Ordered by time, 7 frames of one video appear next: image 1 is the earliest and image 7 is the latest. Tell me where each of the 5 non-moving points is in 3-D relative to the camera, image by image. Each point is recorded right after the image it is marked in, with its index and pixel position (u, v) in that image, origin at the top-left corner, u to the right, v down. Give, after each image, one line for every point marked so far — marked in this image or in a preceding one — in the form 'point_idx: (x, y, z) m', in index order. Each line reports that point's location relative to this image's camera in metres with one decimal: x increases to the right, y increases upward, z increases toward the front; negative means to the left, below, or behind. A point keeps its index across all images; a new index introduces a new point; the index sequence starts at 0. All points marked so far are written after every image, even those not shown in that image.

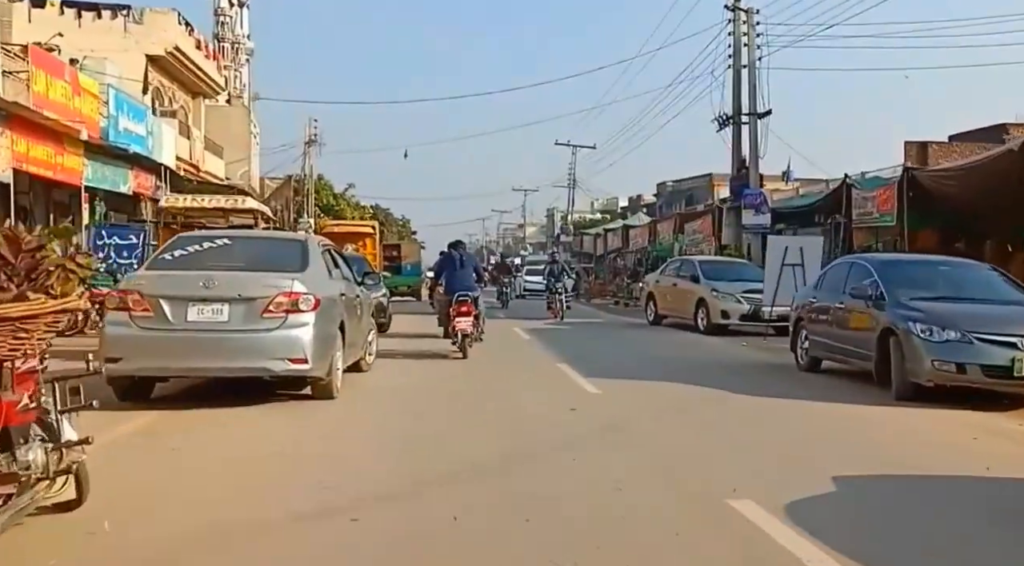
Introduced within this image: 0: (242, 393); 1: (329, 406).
0: (-2.6, -1.1, +10.3) m
1: (-1.7, -1.2, +10.0) m
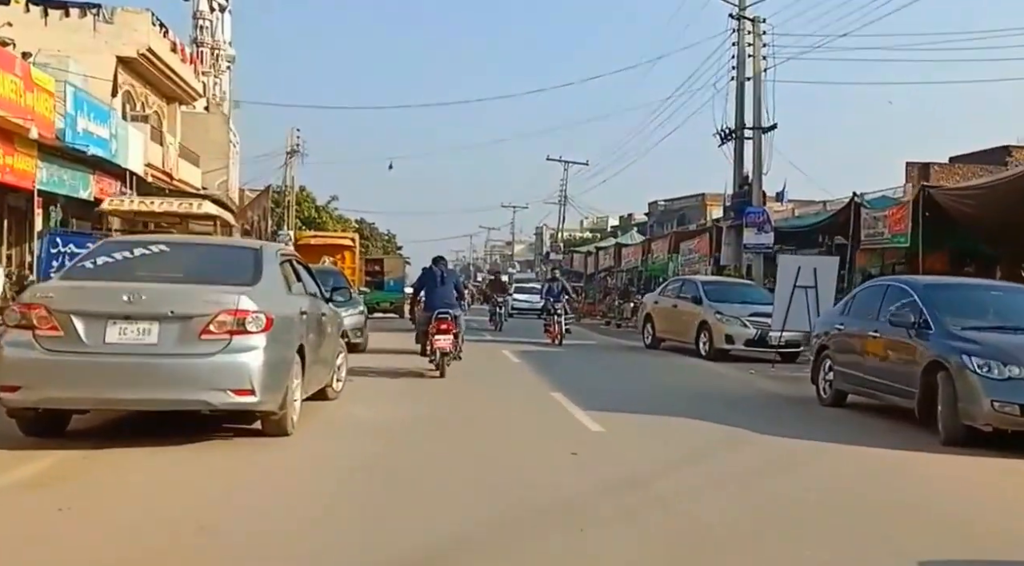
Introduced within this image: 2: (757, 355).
0: (-2.7, -1.2, +8.6) m
1: (-1.8, -1.3, +8.4) m
2: (+4.5, -1.3, +19.7) m
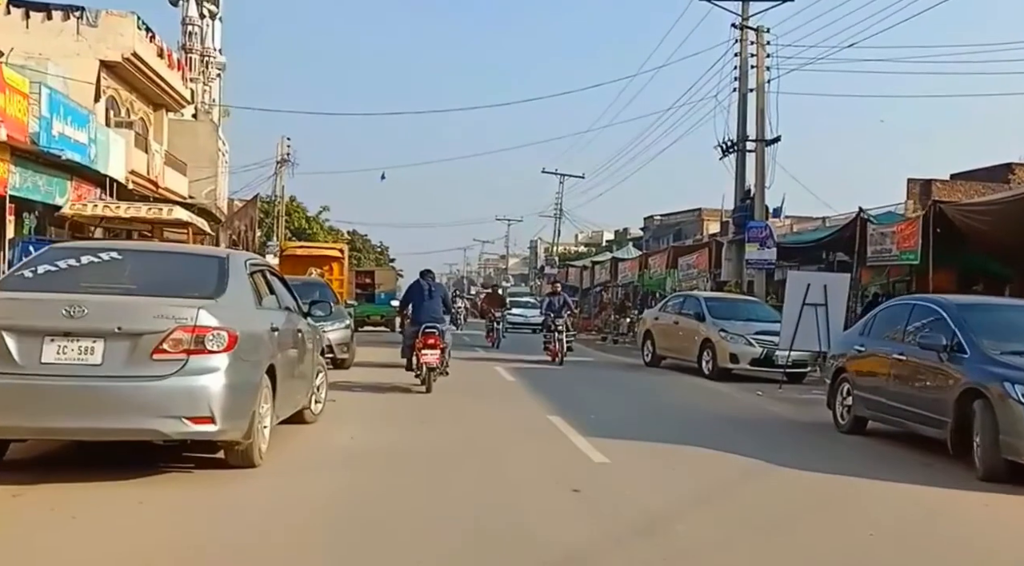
0: (-2.8, -1.3, +7.7) m
1: (-1.9, -1.4, +7.5) m
2: (+4.4, -1.6, +18.8) m
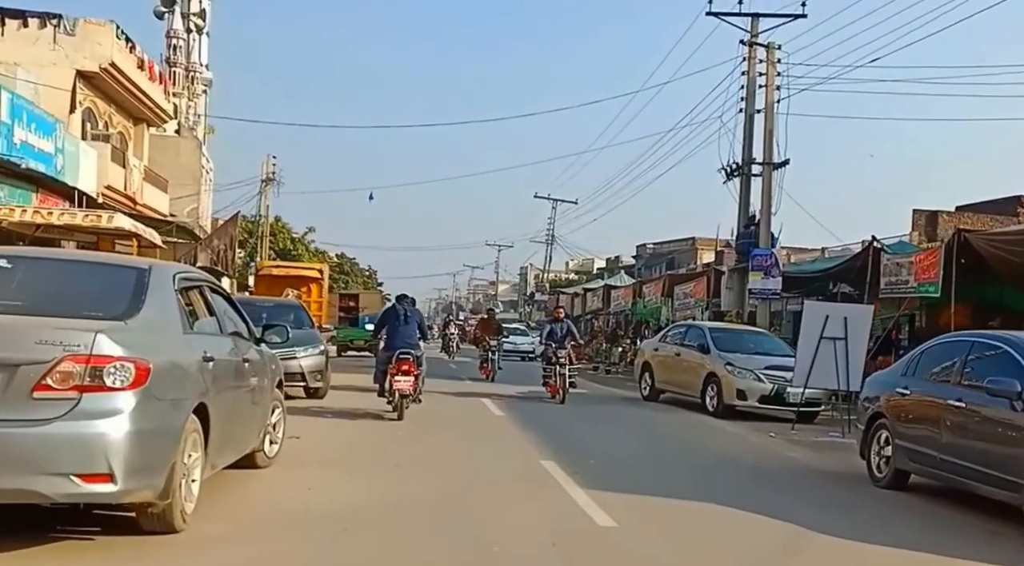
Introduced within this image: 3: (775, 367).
0: (-2.8, -1.4, +6.1) m
1: (-2.0, -1.5, +6.0) m
2: (+4.2, -2.1, +17.3) m
3: (+4.1, -1.3, +16.7) m
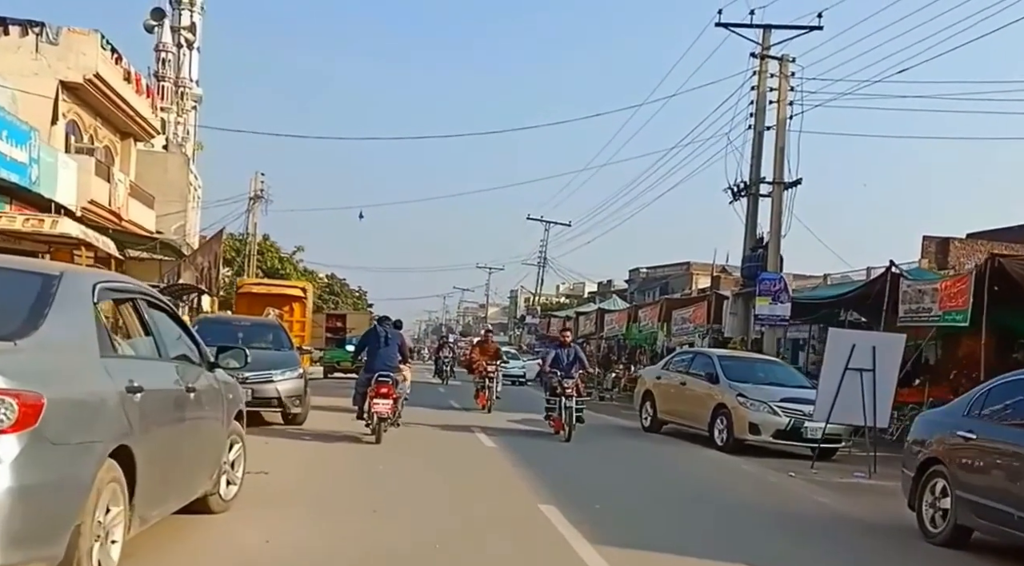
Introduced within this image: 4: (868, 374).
0: (-2.8, -1.4, +4.8) m
1: (-2.0, -1.5, +4.6) m
2: (+4.1, -2.5, +16.0) m
3: (+4.1, -1.7, +15.4) m
4: (+4.5, -1.1, +13.3) m
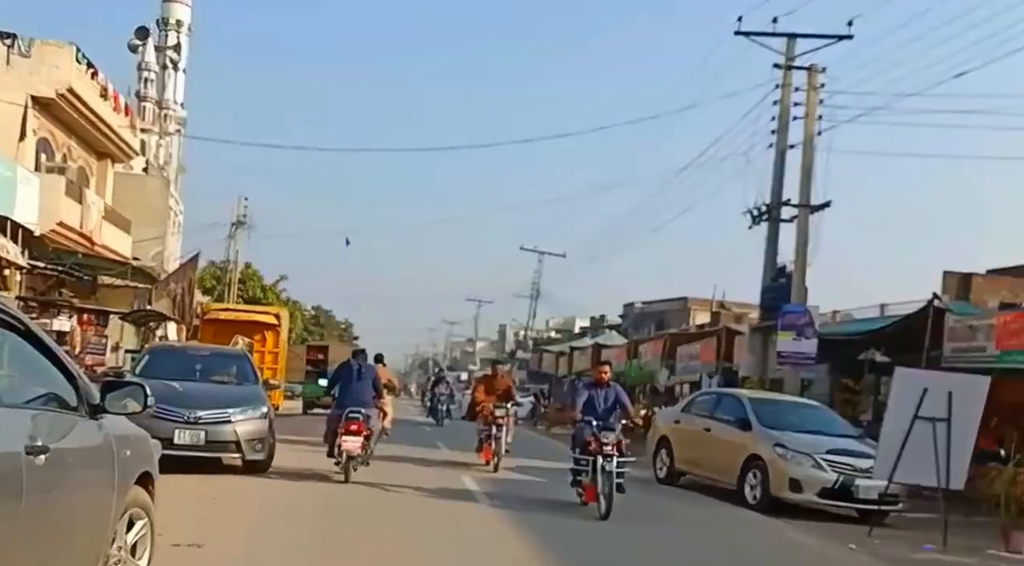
0: (-2.7, -1.3, +2.5) m
1: (-1.8, -1.5, +2.3) m
2: (+4.1, -2.9, +13.7) m
3: (+4.1, -2.1, +13.2) m
4: (+4.5, -1.5, +11.1) m
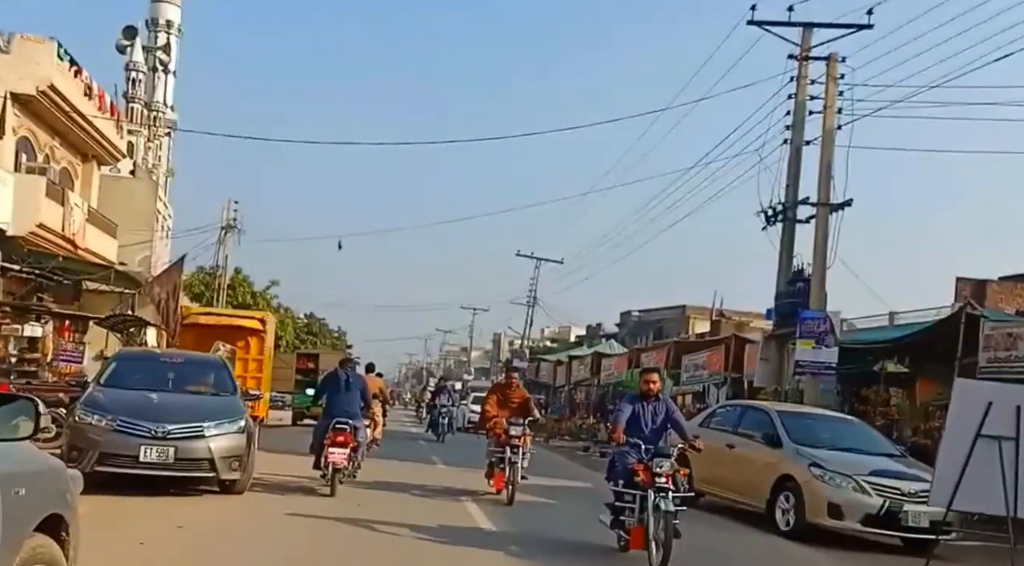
0: (-2.6, -1.2, +1.1) m
1: (-1.7, -1.4, +0.9) m
2: (+4.2, -2.9, +12.3) m
3: (+4.1, -2.1, +11.8) m
4: (+4.6, -1.5, +9.8) m
